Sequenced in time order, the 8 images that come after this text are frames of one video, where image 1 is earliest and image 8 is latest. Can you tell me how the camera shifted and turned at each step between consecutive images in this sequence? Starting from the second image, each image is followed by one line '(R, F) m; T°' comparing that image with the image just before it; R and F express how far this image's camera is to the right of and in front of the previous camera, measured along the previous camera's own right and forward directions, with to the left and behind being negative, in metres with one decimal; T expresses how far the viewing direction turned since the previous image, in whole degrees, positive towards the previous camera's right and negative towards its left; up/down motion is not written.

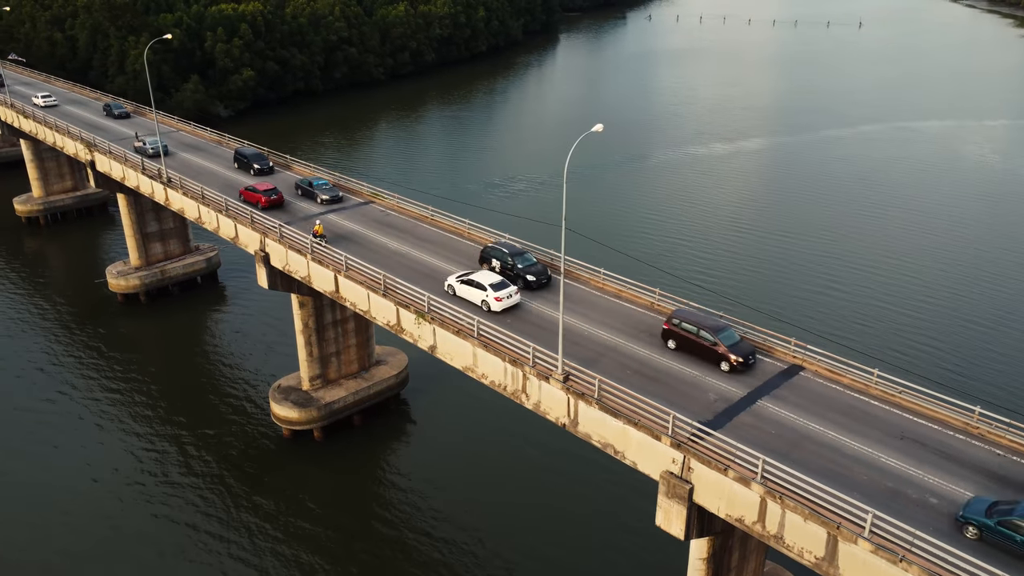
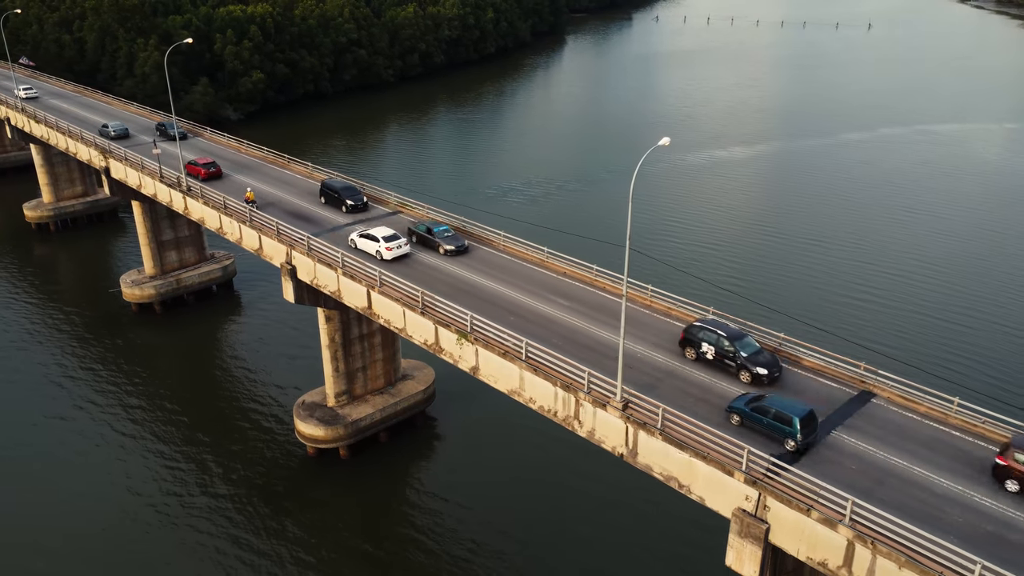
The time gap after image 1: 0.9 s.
(-1.7, +1.5) m; 0°
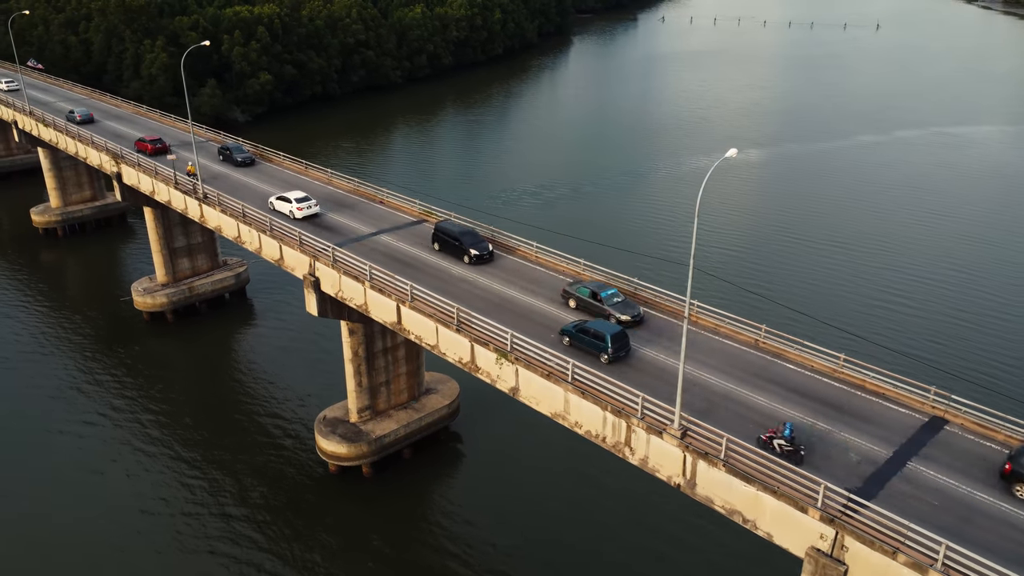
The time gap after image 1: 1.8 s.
(-1.5, +1.5) m; 0°
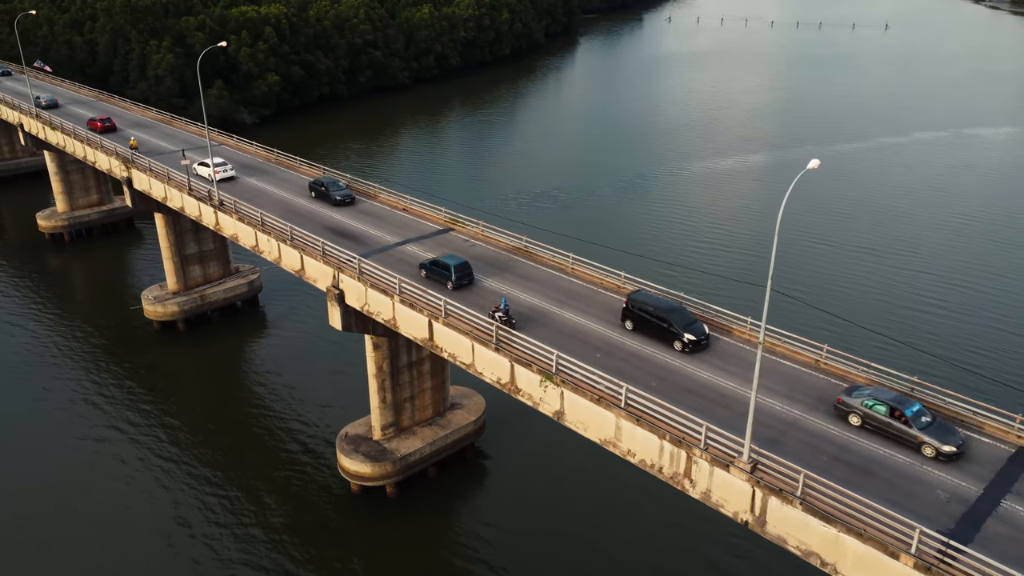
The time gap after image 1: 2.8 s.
(-1.5, +1.7) m; 0°
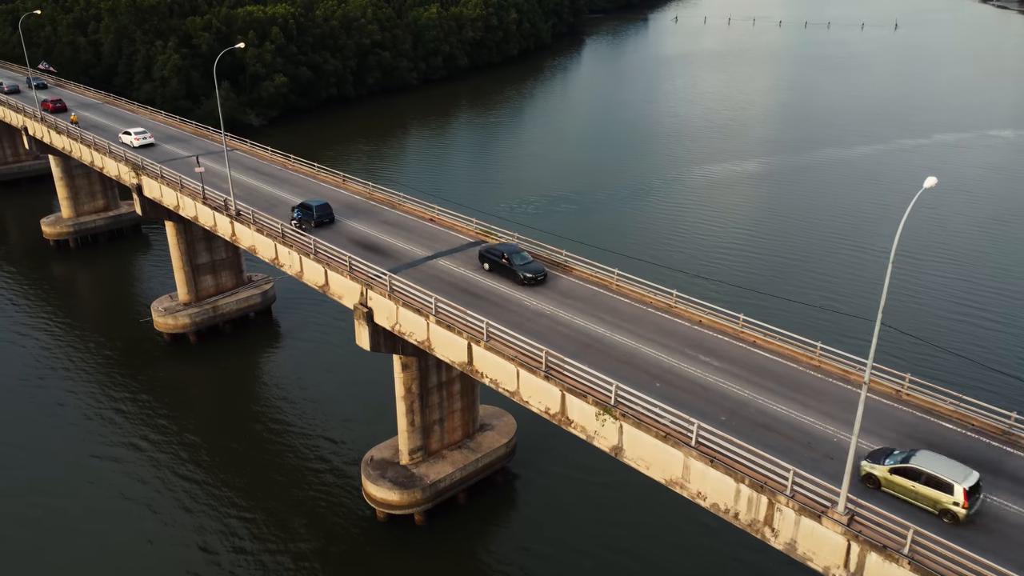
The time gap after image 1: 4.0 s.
(-1.7, +2.2) m; 0°
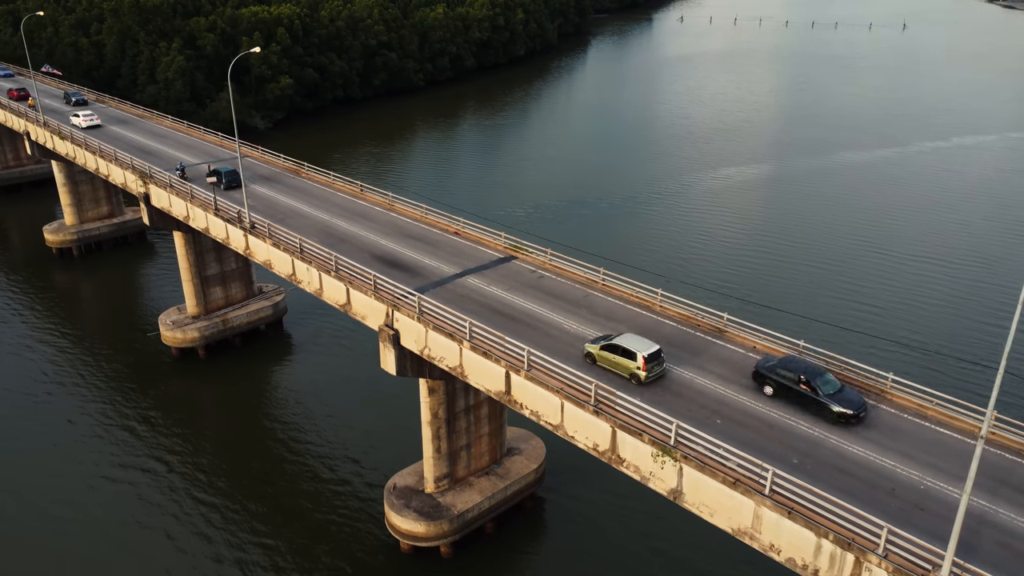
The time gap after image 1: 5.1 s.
(-1.4, +2.0) m; 0°
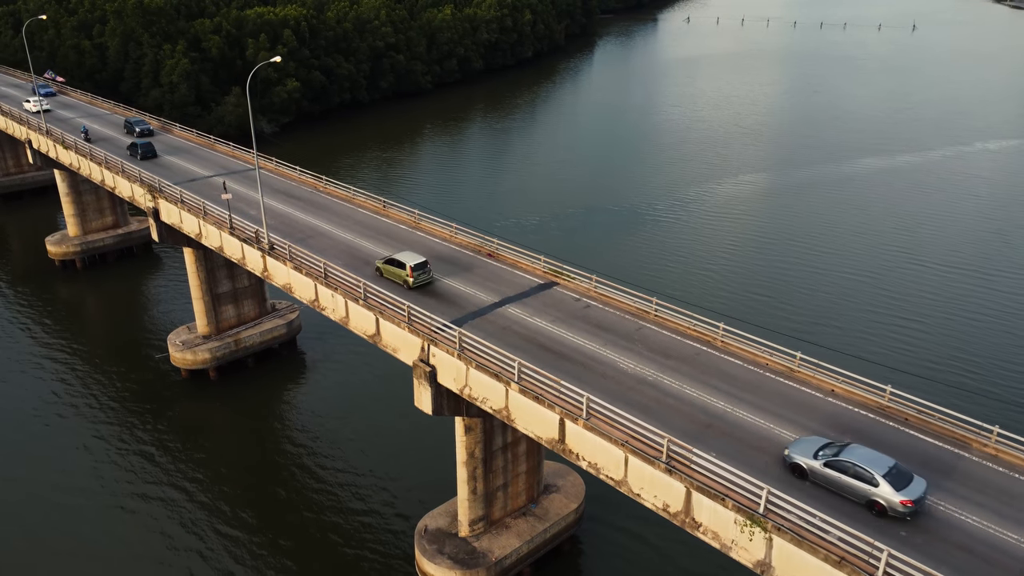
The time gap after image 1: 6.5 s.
(-1.7, +2.5) m; 0°
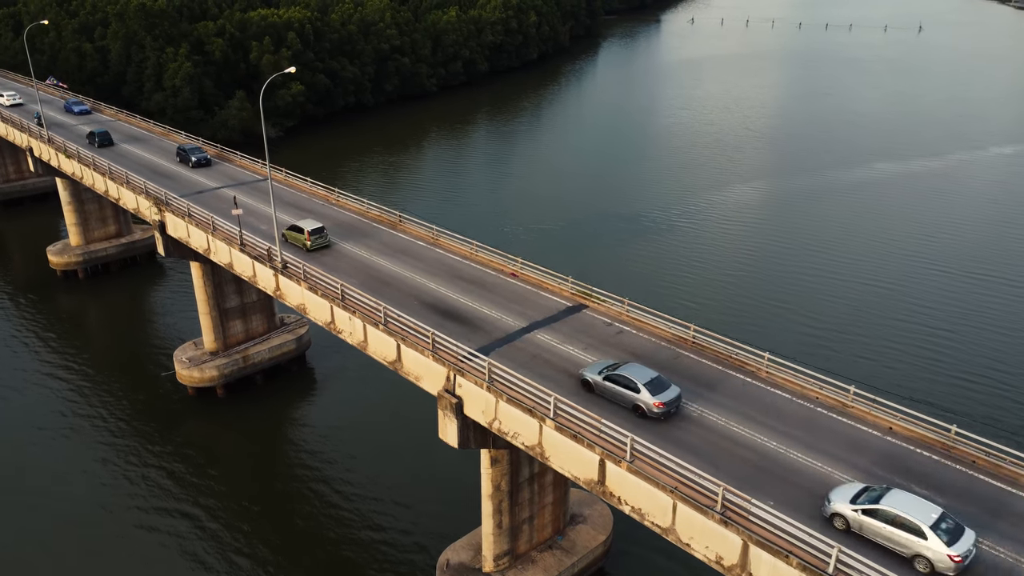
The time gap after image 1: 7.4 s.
(-1.1, +1.6) m; 0°
